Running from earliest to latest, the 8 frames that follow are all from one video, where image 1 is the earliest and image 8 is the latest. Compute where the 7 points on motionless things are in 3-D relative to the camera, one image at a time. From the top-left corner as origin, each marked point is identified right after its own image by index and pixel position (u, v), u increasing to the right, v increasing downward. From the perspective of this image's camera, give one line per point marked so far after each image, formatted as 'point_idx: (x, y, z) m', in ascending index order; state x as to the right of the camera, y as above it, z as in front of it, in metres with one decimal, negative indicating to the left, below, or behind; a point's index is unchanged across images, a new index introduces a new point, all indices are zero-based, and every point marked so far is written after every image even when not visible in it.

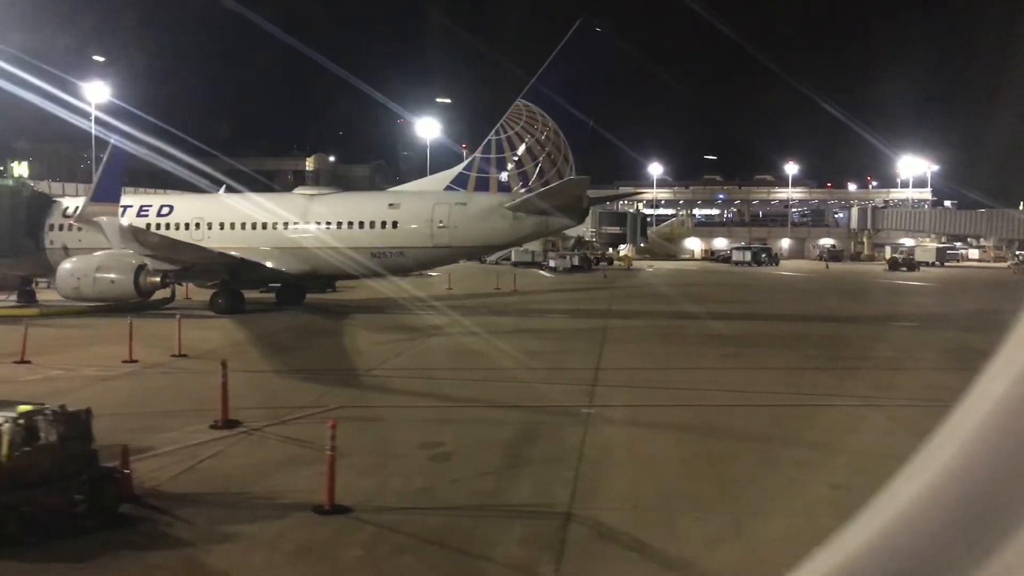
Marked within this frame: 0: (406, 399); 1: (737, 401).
0: (-1.4, -1.5, +11.3) m
1: (+3.3, -1.6, +11.9) m
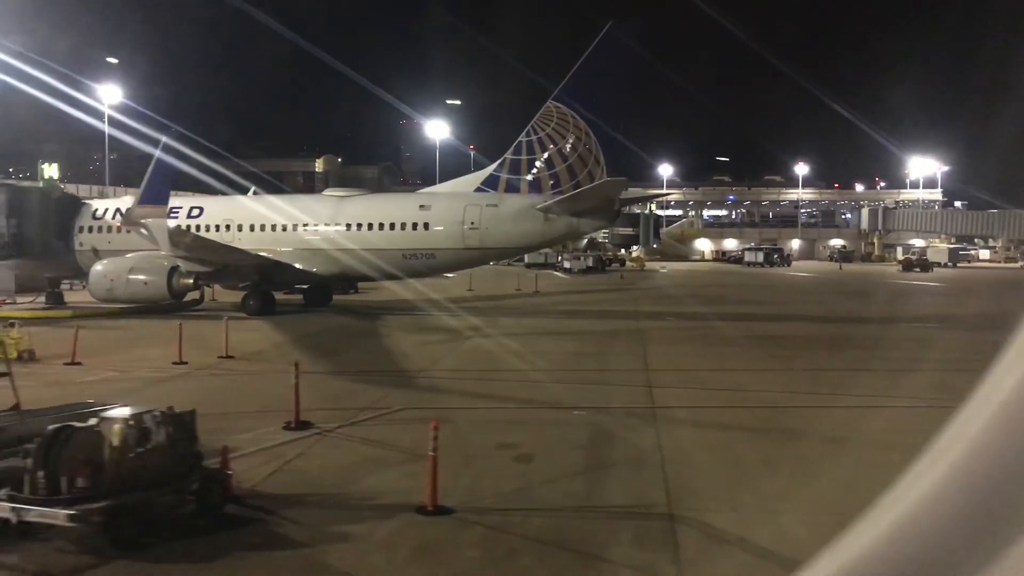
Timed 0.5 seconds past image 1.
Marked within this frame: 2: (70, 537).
0: (-0.6, -1.6, +11.4) m
1: (+4.1, -1.6, +12.0) m
2: (-3.2, -1.8, +6.0) m
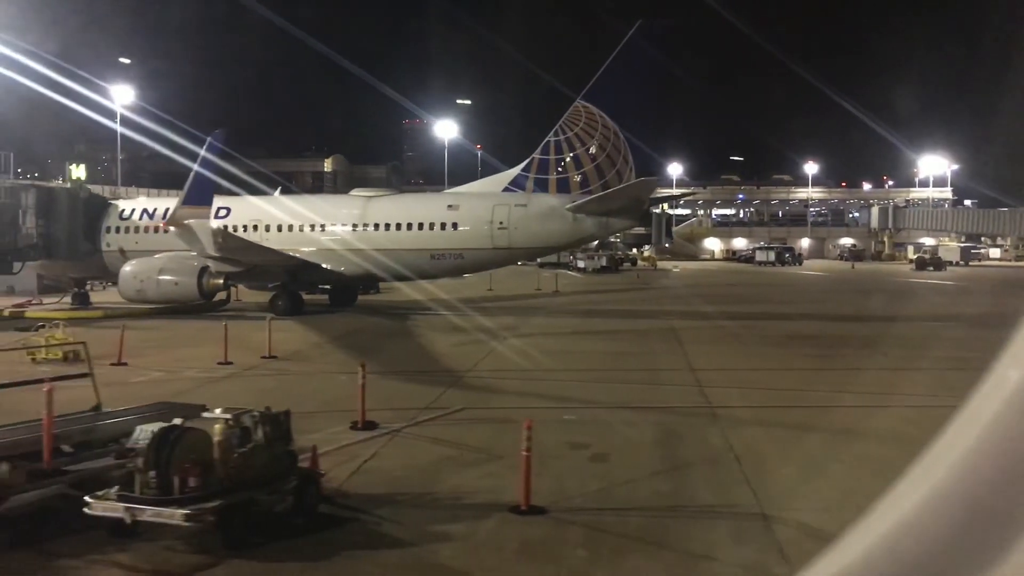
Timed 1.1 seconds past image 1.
0: (+0.2, -1.6, +11.4) m
1: (+4.9, -1.6, +12.0) m
2: (-2.5, -1.8, +6.0) m
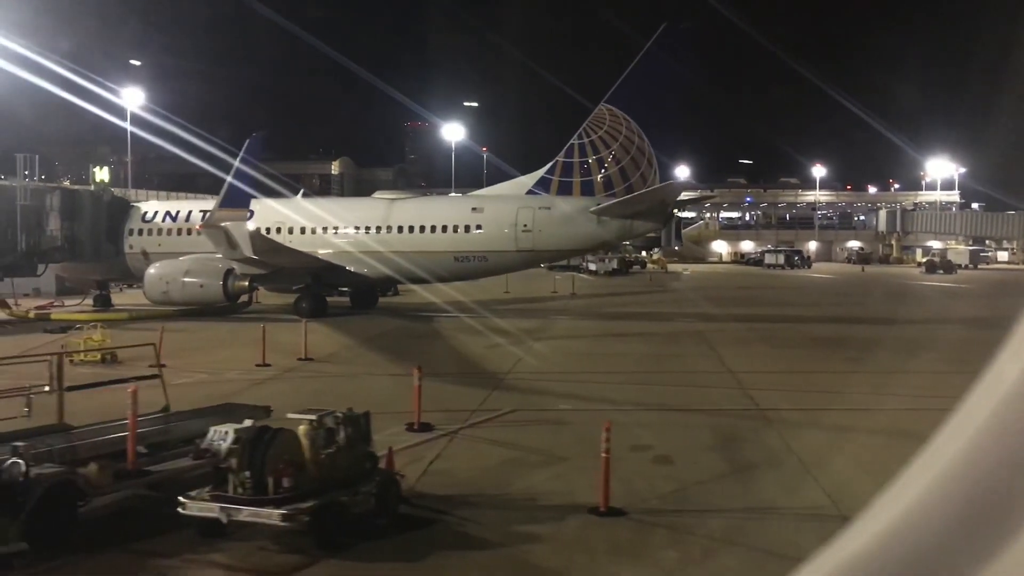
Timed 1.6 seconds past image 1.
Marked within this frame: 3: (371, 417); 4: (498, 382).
0: (+0.9, -1.6, +11.4) m
1: (+5.6, -1.7, +12.0) m
2: (-1.8, -1.8, +6.1) m
3: (-1.2, -1.1, +6.9) m
4: (-0.2, -1.5, +13.3) m
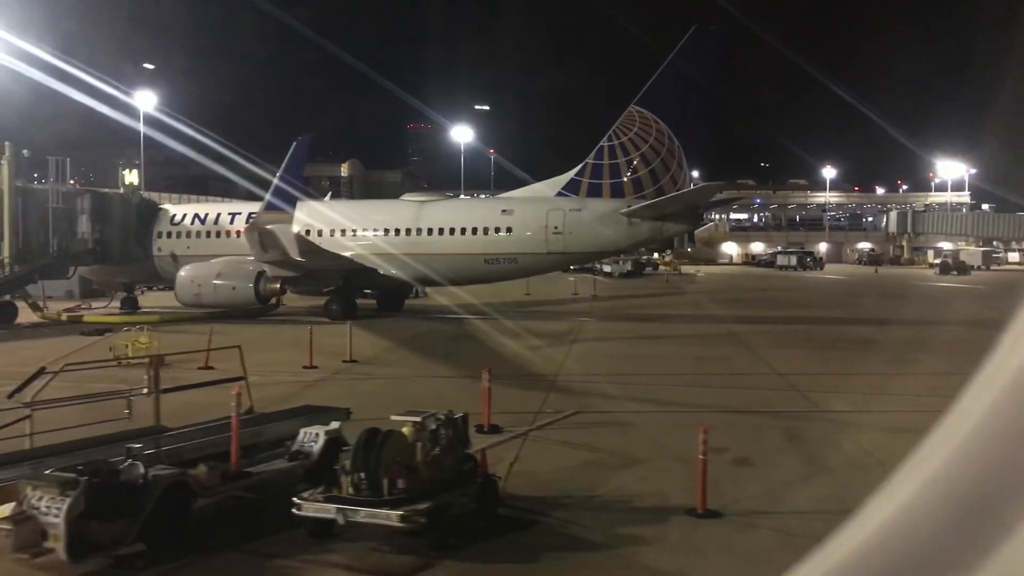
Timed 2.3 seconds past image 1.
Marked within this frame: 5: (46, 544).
0: (+1.7, -1.6, +11.5) m
1: (+6.4, -1.7, +12.0) m
2: (-1.0, -1.9, +6.1) m
3: (-0.4, -1.1, +6.9) m
4: (+0.6, -1.6, +13.3) m
5: (-3.0, -1.6, +5.3) m
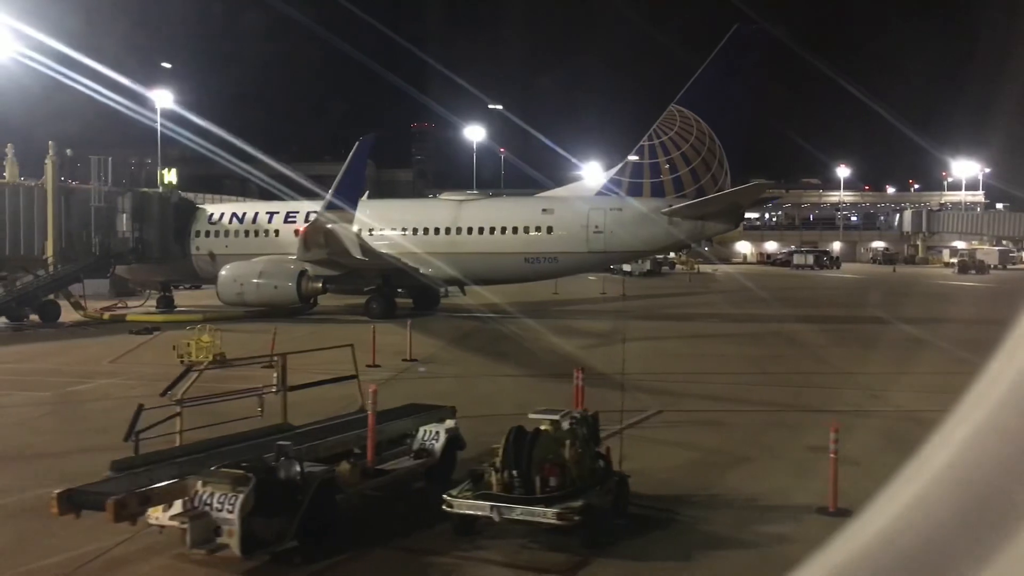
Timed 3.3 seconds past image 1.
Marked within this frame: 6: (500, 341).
0: (+2.8, -1.6, +11.5) m
1: (+7.5, -1.7, +12.0) m
2: (+0.1, -1.9, +6.2) m
3: (+0.7, -1.1, +6.9) m
4: (+1.8, -1.5, +13.3) m
5: (-1.9, -1.6, +5.3) m
6: (-0.3, -1.3, +19.2) m
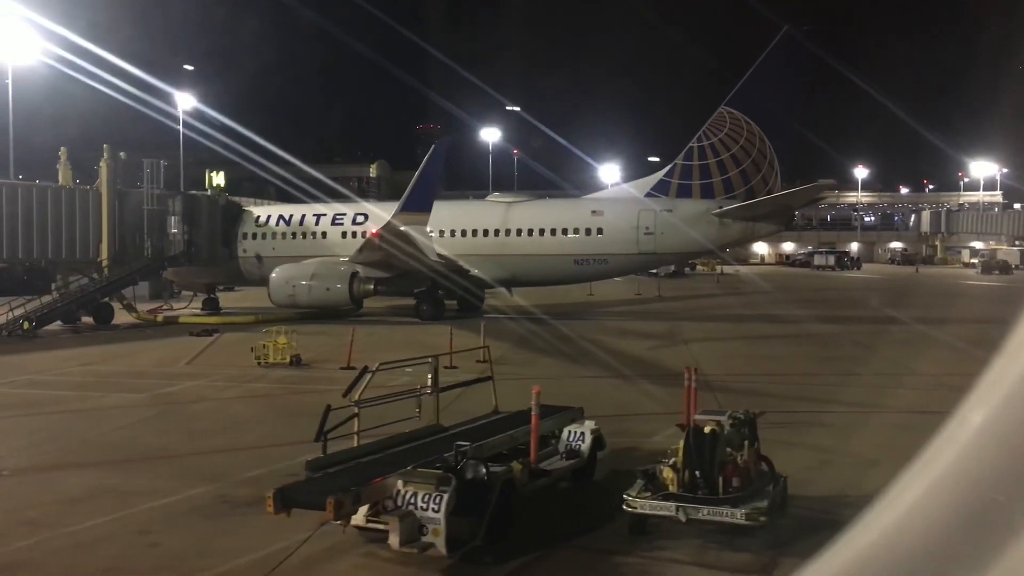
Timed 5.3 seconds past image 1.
0: (+4.2, -1.6, +11.6) m
1: (+8.9, -1.7, +12.0) m
2: (+1.4, -1.9, +6.2) m
3: (+2.1, -1.1, +7.0) m
4: (+3.1, -1.6, +13.4) m
5: (-0.6, -1.7, +5.4) m
6: (+1.2, -1.3, +19.3) m
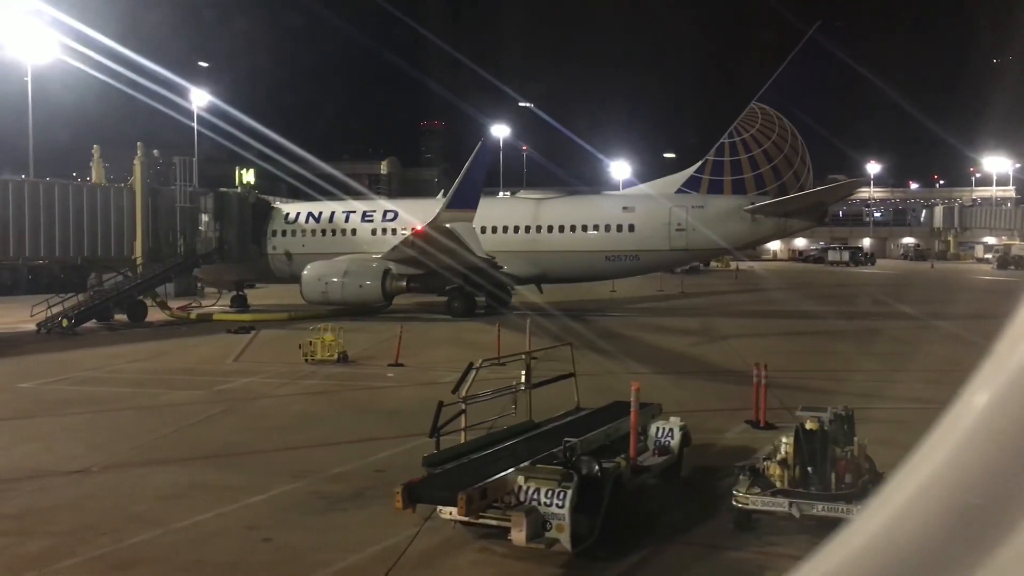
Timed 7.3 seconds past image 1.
0: (+5.1, -1.6, +11.6) m
1: (+9.8, -1.7, +12.0) m
2: (+2.2, -1.9, +6.3) m
3: (+2.9, -1.1, +7.0) m
4: (+4.0, -1.5, +13.4) m
5: (+0.2, -1.6, +5.5) m
6: (+2.1, -1.2, +19.3) m
